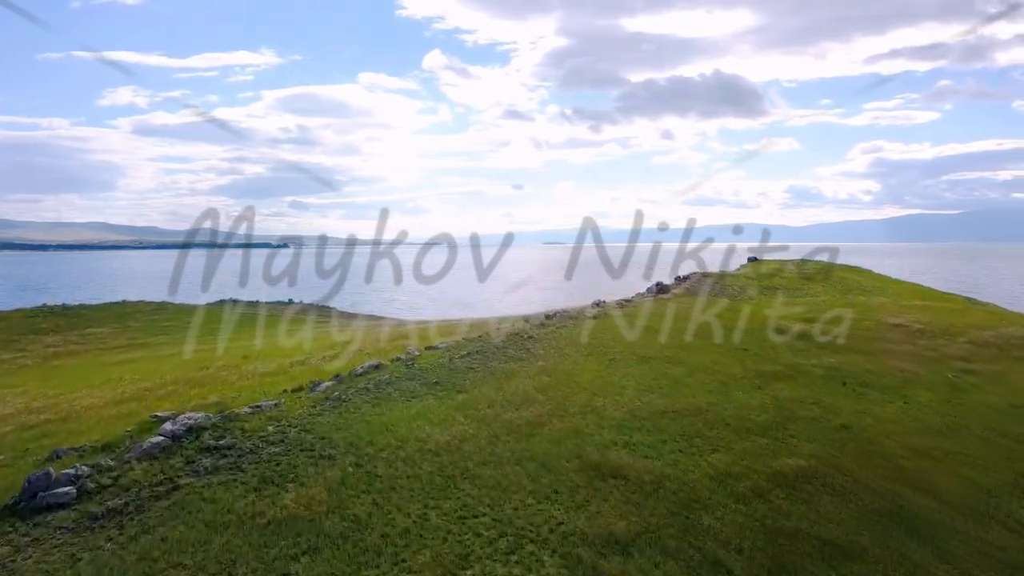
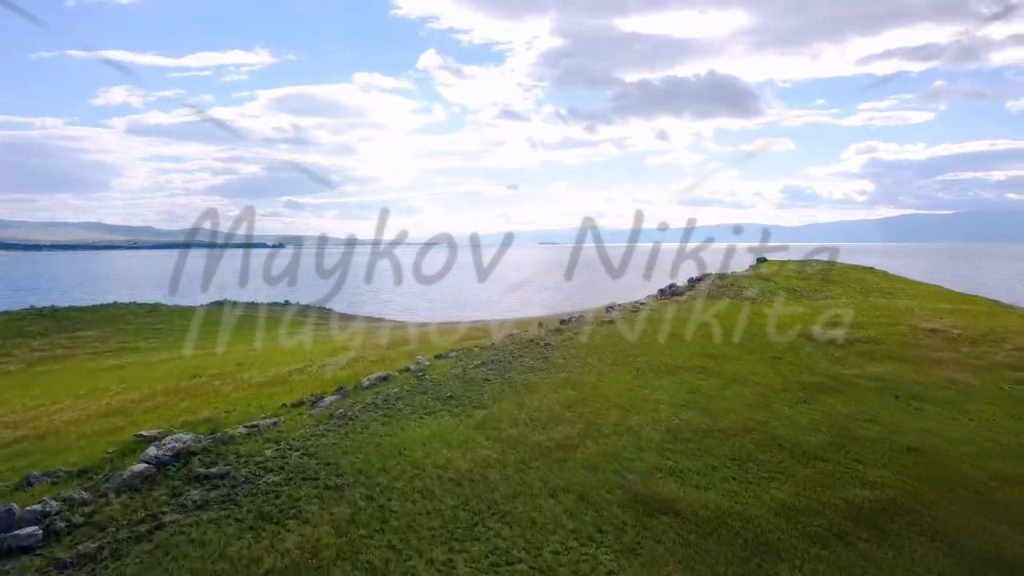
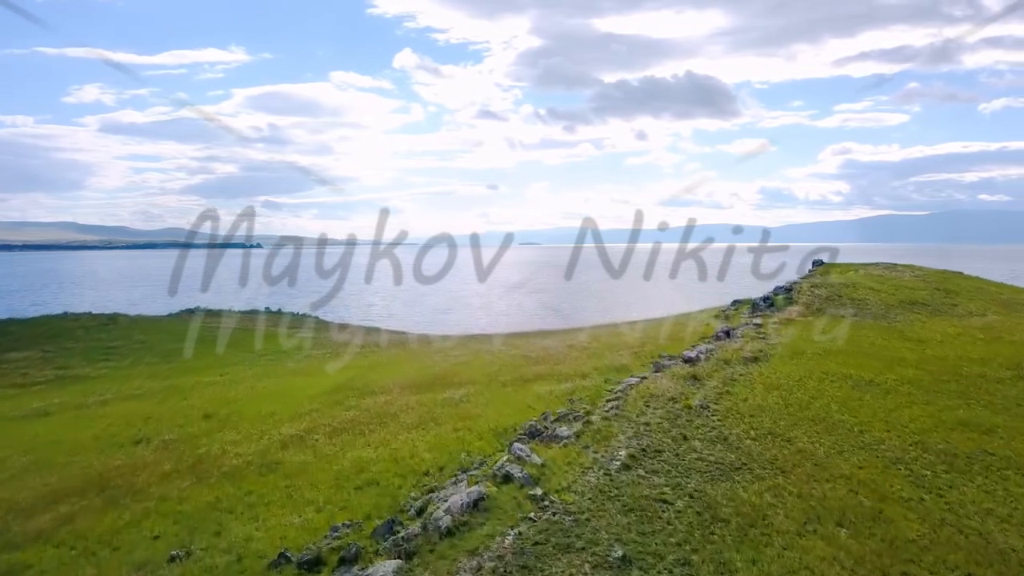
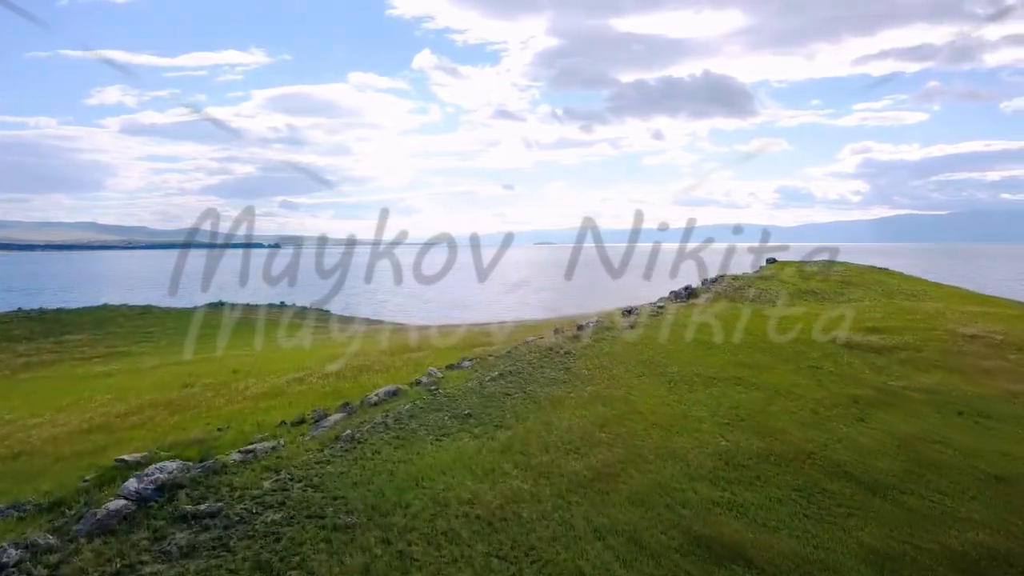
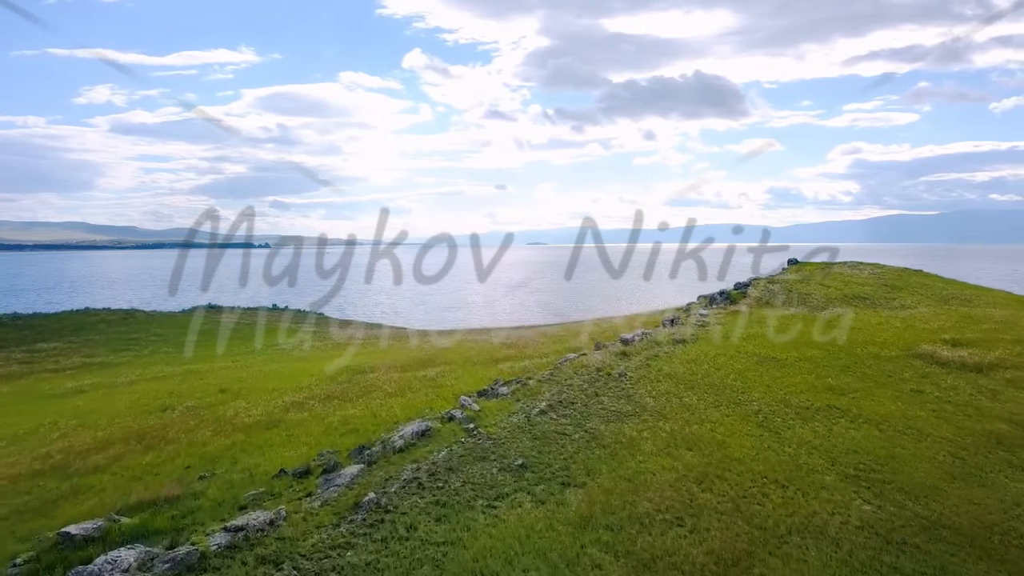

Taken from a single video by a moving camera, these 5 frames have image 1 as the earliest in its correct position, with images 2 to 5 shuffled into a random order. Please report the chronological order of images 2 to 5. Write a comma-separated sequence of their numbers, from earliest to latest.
2, 4, 5, 3
